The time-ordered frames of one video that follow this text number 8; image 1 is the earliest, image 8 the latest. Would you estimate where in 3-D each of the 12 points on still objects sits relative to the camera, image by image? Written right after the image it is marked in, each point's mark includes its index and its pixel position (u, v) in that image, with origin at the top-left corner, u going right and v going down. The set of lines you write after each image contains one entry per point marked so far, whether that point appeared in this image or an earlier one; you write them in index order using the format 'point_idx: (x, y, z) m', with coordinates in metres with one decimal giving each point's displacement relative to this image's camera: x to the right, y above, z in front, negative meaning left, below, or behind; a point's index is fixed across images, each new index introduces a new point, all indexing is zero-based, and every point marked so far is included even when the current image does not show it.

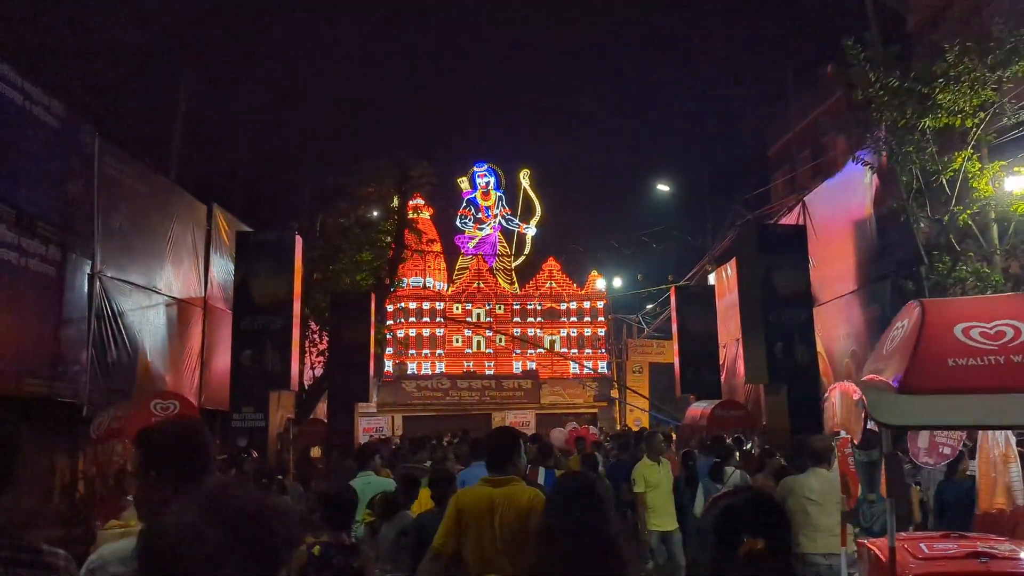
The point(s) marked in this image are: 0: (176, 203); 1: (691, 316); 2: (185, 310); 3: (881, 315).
0: (-4.6, +1.2, +13.9) m
1: (+3.3, -0.5, +18.6) m
2: (-4.6, -0.3, +14.3) m
3: (+4.1, -0.3, +11.4) m
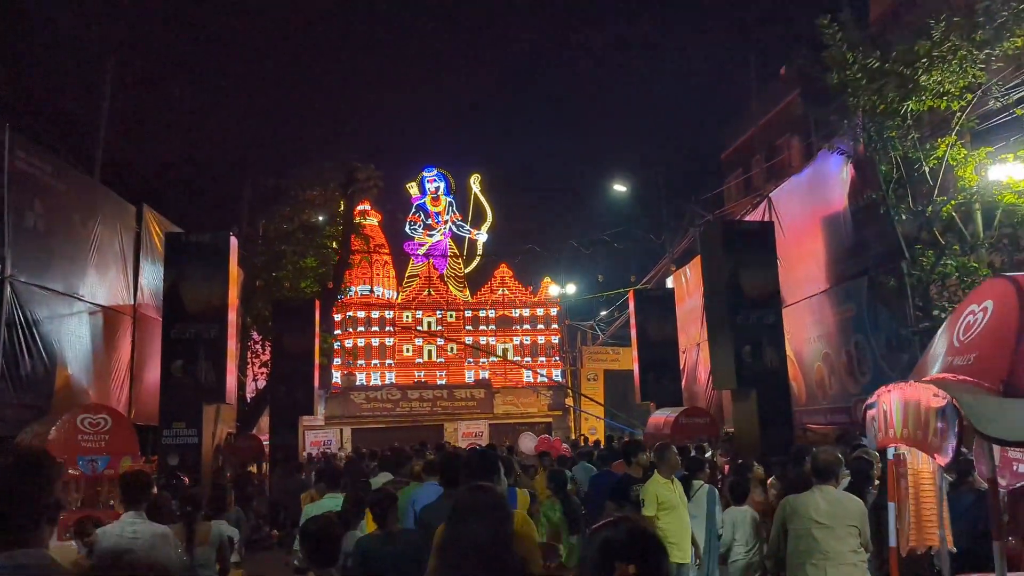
0: (-5.2, +1.1, +12.9) m
1: (+2.5, -0.6, +18.0) m
2: (-5.2, -0.4, +13.2) m
3: (+3.6, -0.3, +10.7) m
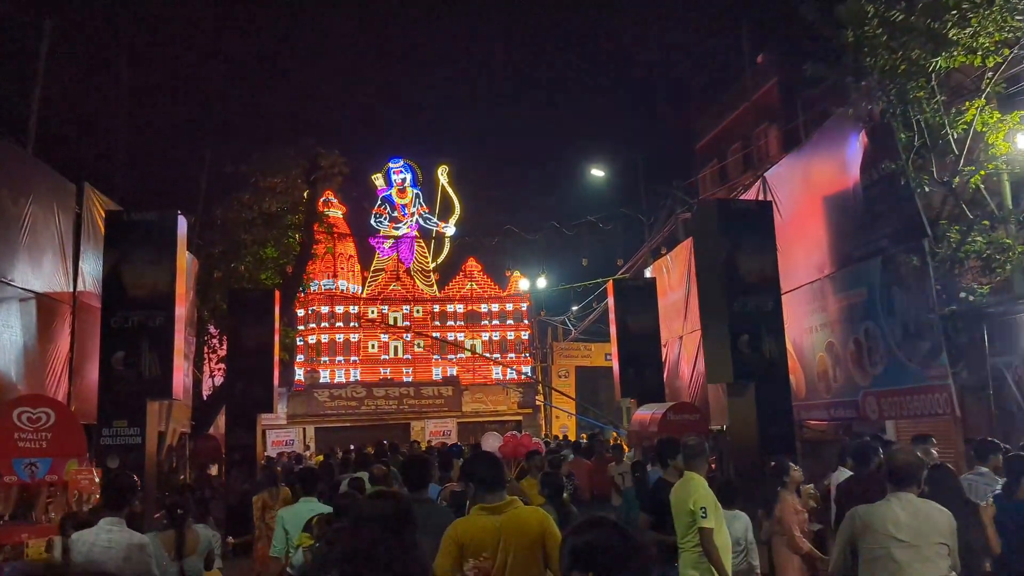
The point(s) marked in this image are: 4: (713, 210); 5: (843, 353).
0: (-5.5, +1.3, +11.7) m
1: (+2.0, -0.4, +17.0) m
2: (-5.5, -0.2, +12.0) m
3: (+3.4, -0.1, +9.8) m
4: (+2.2, +0.9, +11.3) m
5: (+3.4, -0.7, +10.5) m
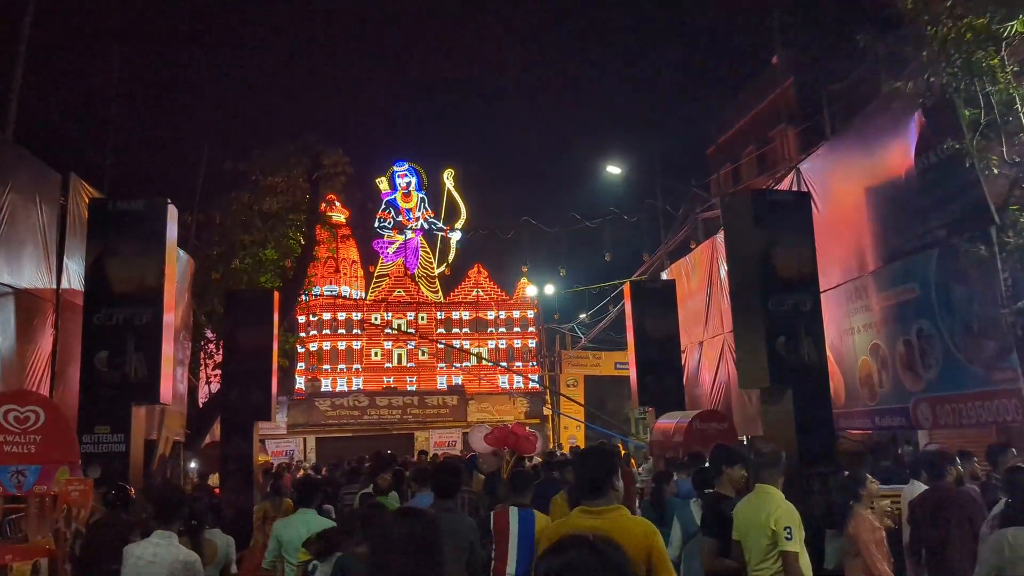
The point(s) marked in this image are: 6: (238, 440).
0: (-5.3, +1.3, +10.8) m
1: (+2.2, -0.5, +16.1) m
2: (-5.3, -0.2, +11.2) m
3: (+3.6, -0.1, +9.0) m
4: (+2.4, +0.9, +10.4) m
5: (+3.6, -0.6, +9.7) m
6: (-3.7, -2.1, +13.8) m
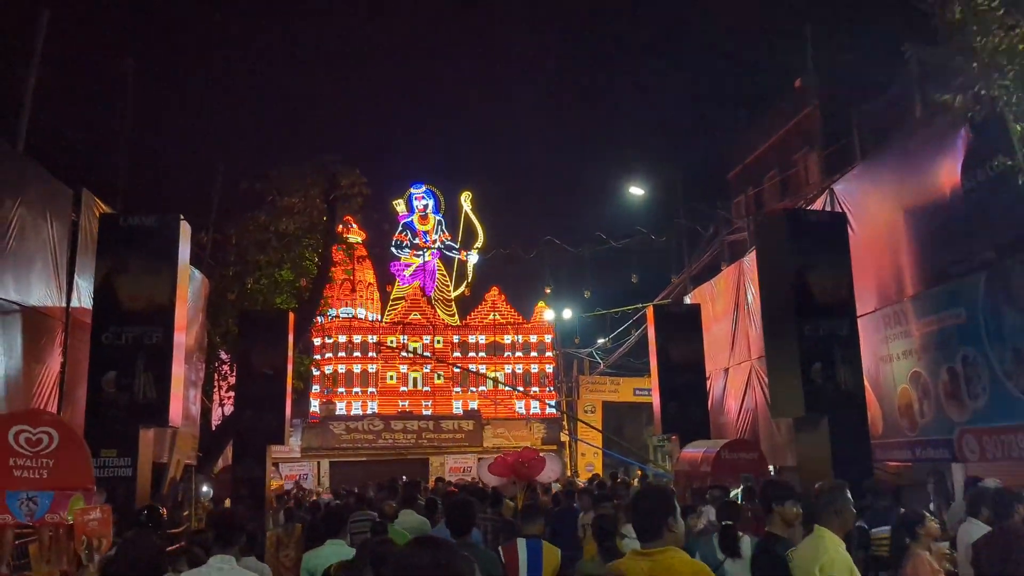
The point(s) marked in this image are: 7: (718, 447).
0: (-5.0, +1.1, +10.6) m
1: (+2.5, -0.8, +15.7) m
2: (-5.0, -0.4, +10.9) m
3: (+3.8, -0.3, +8.5) m
4: (+2.6, +0.7, +10.0) m
5: (+3.8, -0.9, +9.2) m
6: (-3.4, -2.3, +13.4) m
7: (+2.4, -1.8, +11.8) m
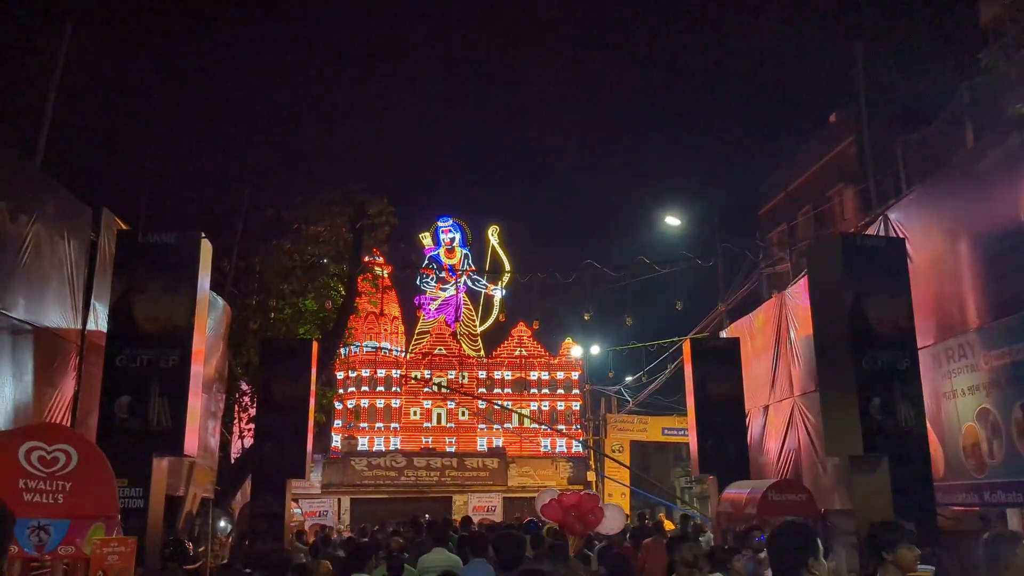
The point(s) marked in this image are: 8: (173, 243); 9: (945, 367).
0: (-4.7, +0.9, +10.2) m
1: (+2.9, -1.3, +15.0) m
2: (-4.7, -0.6, +10.4) m
3: (+4.1, -0.5, +7.9) m
4: (+3.0, +0.4, +9.4) m
5: (+4.1, -1.1, +8.5) m
6: (-3.0, -2.7, +12.8) m
7: (+2.7, -2.2, +11.1) m
8: (-3.1, +0.4, +9.5) m
9: (+4.1, -0.8, +9.6) m
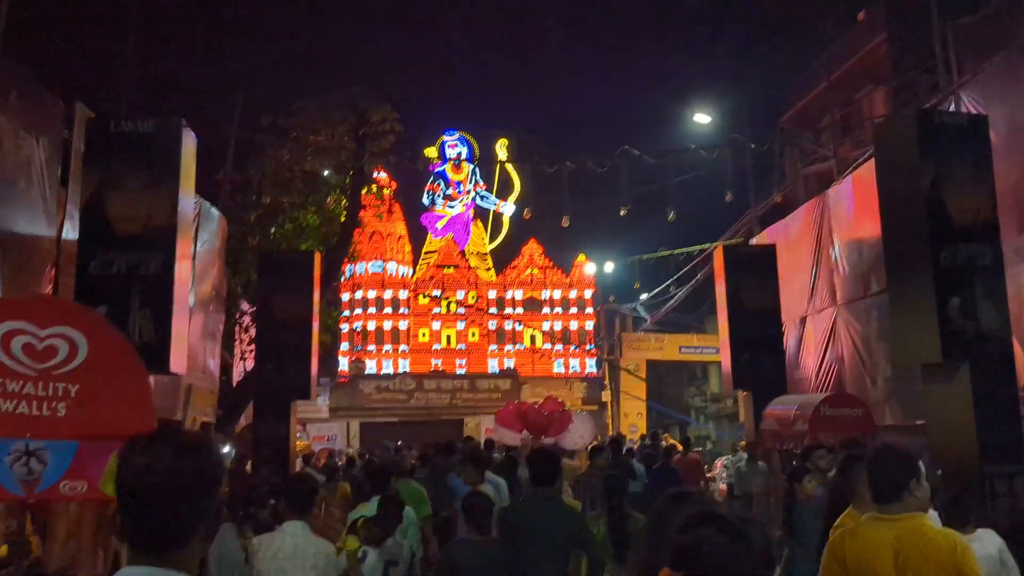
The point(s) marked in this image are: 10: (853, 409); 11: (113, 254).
0: (-4.5, +1.8, +8.9) m
1: (+3.2, 0.0, +13.9) m
2: (-4.5, +0.3, +9.3) m
3: (+4.3, +0.3, +6.7) m
4: (+3.2, +1.3, +8.2) m
5: (+4.3, -0.2, +7.4) m
6: (-2.8, -1.6, +11.8) m
7: (+3.0, -1.1, +10.0) m
8: (-2.9, +1.3, +8.3) m
9: (+4.3, +0.2, +8.5) m
10: (+3.3, -1.2, +10.0) m
11: (-3.1, +0.3, +8.1) m
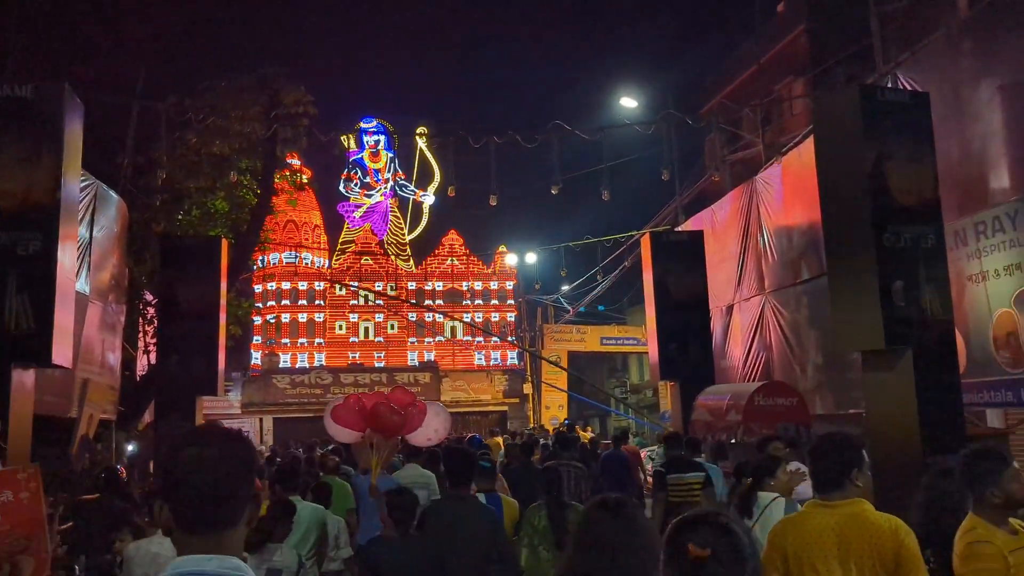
0: (-5.1, +1.9, +8.0) m
1: (+2.2, +0.2, +13.6) m
2: (-5.1, +0.5, +8.3) m
3: (+3.8, +0.4, +6.5) m
4: (+2.6, +1.4, +7.8) m
5: (+3.8, -0.1, +7.2) m
6: (-3.6, -1.4, +11.0) m
7: (+2.2, -1.0, +9.7) m
8: (-3.5, +1.4, +7.4) m
9: (+3.7, +0.3, +8.3) m
10: (+2.6, -1.0, +9.6) m
11: (-3.7, +0.4, +7.2) m
